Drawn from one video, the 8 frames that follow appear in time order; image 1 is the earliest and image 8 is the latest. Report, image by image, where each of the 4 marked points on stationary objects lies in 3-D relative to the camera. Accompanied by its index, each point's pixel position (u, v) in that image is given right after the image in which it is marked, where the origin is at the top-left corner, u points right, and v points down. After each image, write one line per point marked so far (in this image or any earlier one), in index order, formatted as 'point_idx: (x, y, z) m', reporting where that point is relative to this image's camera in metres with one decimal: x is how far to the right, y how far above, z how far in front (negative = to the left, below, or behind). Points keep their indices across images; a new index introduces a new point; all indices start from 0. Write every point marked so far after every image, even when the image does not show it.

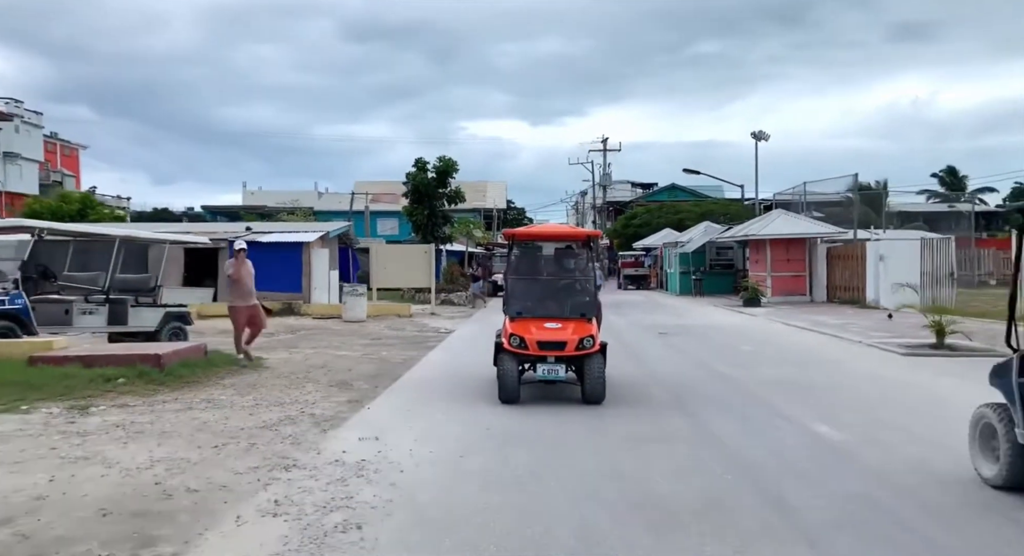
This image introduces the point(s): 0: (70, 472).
0: (-3.4, -1.5, +5.7) m
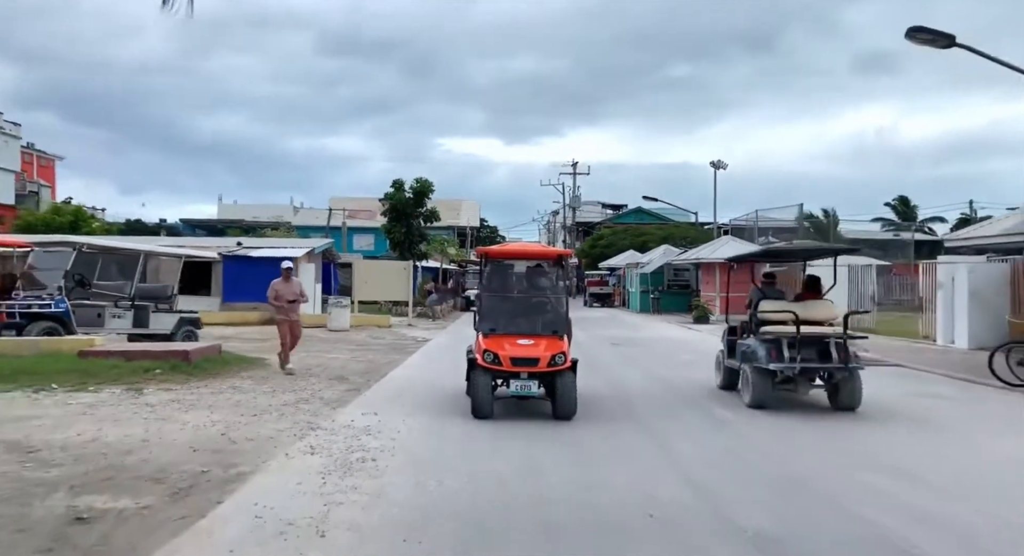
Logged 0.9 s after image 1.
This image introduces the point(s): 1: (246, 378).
0: (-3.7, -1.6, +7.8) m
1: (-4.3, -1.6, +11.8) m
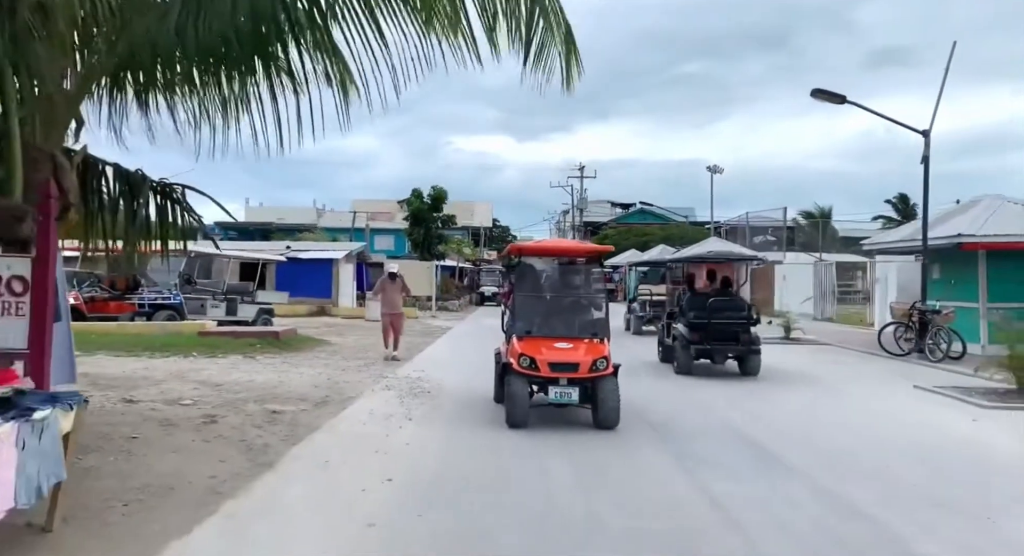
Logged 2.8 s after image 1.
0: (-3.6, -1.6, +11.8) m
1: (-4.2, -1.6, +15.8) m
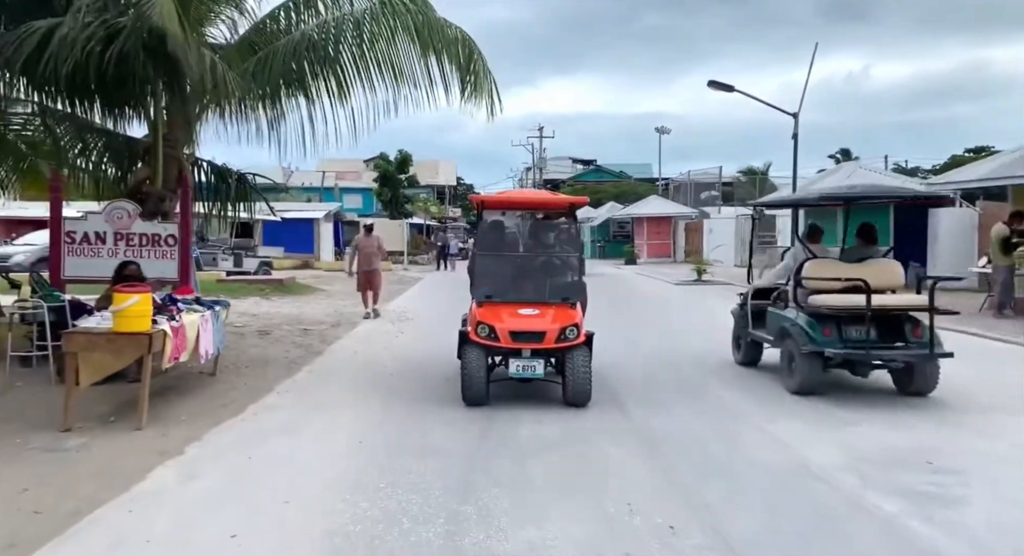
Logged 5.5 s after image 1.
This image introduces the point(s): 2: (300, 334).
0: (-4.5, -0.7, +15.6) m
1: (-5.2, -0.4, +19.6) m
2: (-3.6, -0.9, +12.4) m
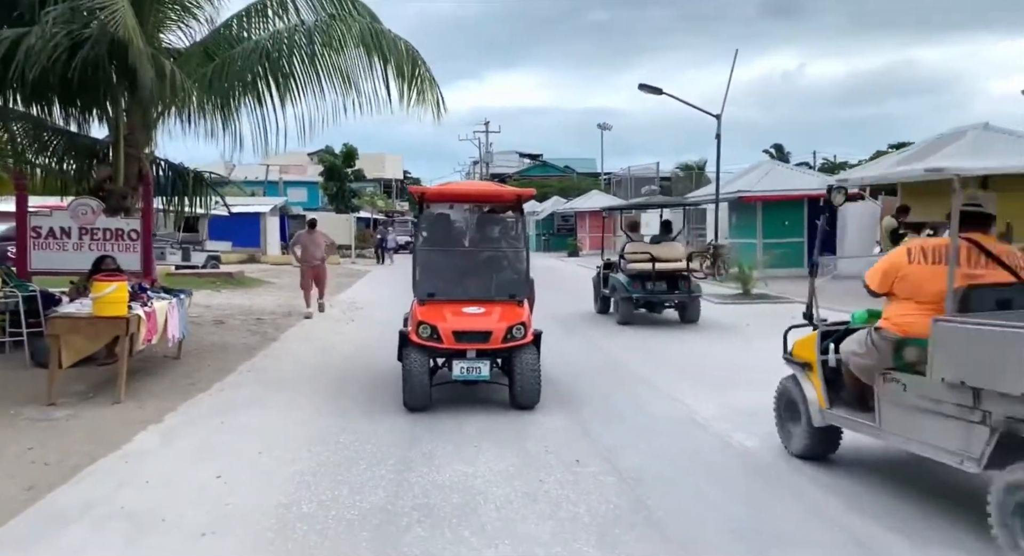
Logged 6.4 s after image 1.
0: (-5.7, -0.5, +16.2) m
1: (-6.7, -0.3, +20.1) m
2: (-4.6, -0.8, +13.1) m
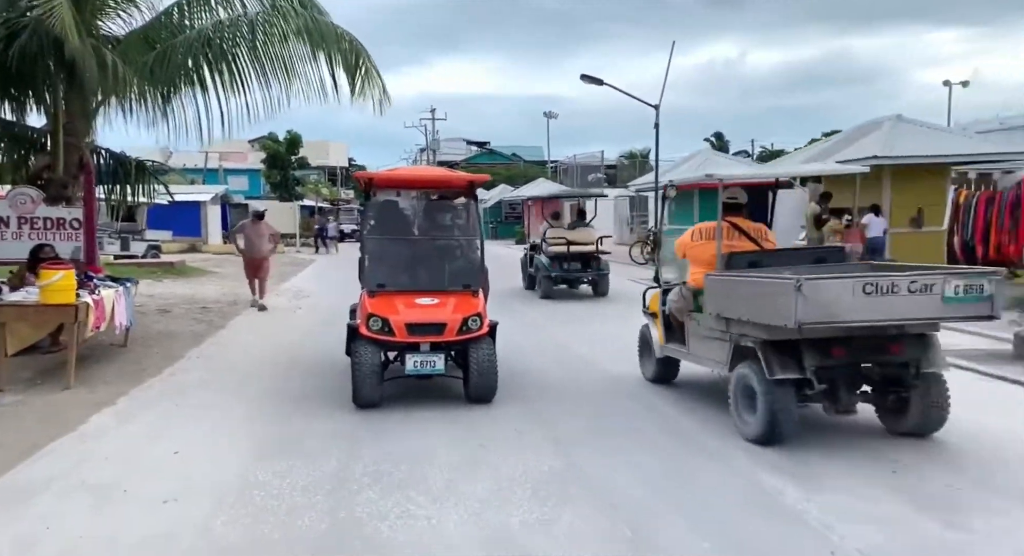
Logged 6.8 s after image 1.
0: (-6.9, -0.3, +16.1) m
1: (-8.2, 0.0, +20.0) m
2: (-5.5, -0.6, +13.1) m
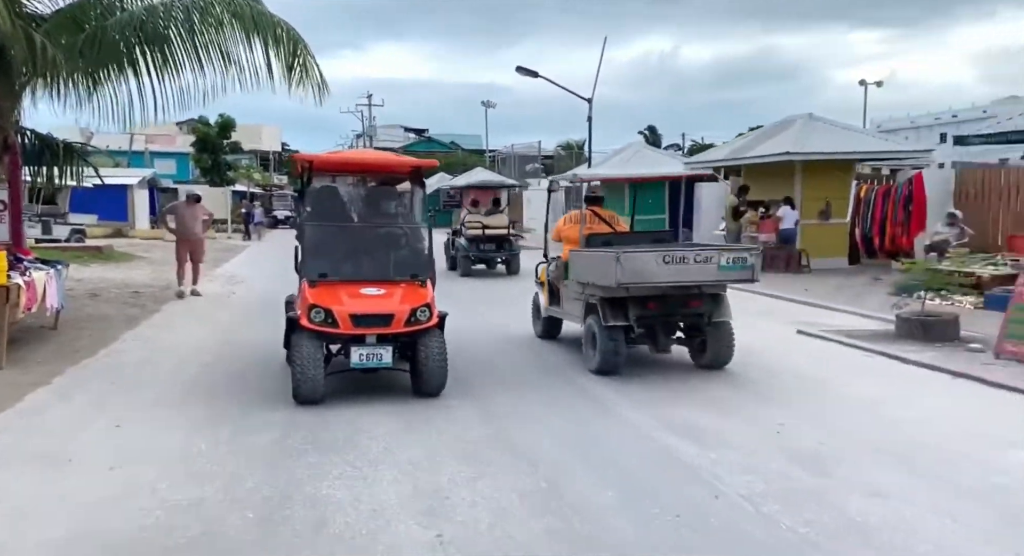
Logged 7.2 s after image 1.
0: (-8.3, +0.1, +15.9) m
1: (-9.9, +0.4, +19.6) m
2: (-6.7, -0.3, +13.0) m
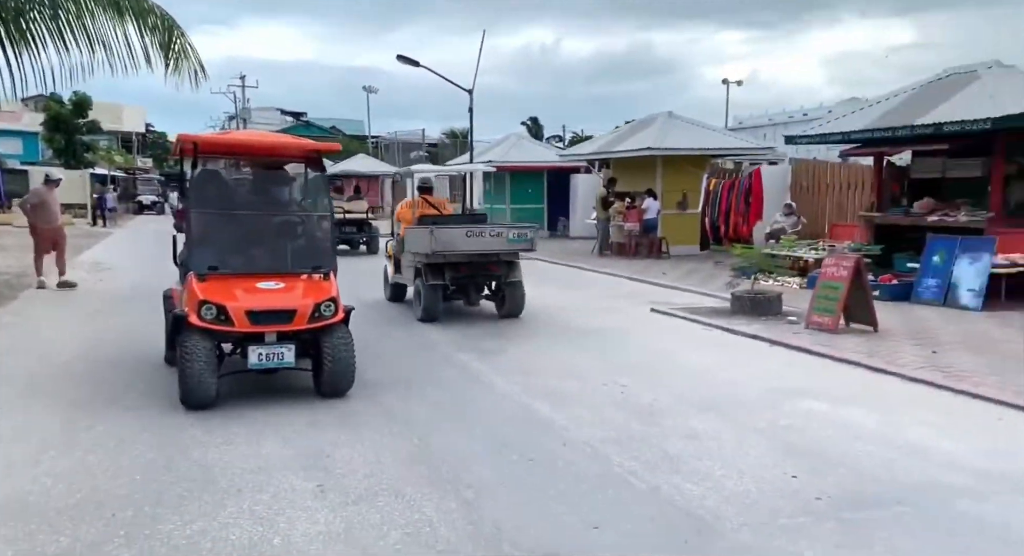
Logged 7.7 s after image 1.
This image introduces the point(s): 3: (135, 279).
0: (-10.9, +0.3, +14.9) m
1: (-13.0, +0.7, +18.3) m
2: (-8.8, -0.1, +12.3) m
3: (-7.6, 0.0, +14.9) m
